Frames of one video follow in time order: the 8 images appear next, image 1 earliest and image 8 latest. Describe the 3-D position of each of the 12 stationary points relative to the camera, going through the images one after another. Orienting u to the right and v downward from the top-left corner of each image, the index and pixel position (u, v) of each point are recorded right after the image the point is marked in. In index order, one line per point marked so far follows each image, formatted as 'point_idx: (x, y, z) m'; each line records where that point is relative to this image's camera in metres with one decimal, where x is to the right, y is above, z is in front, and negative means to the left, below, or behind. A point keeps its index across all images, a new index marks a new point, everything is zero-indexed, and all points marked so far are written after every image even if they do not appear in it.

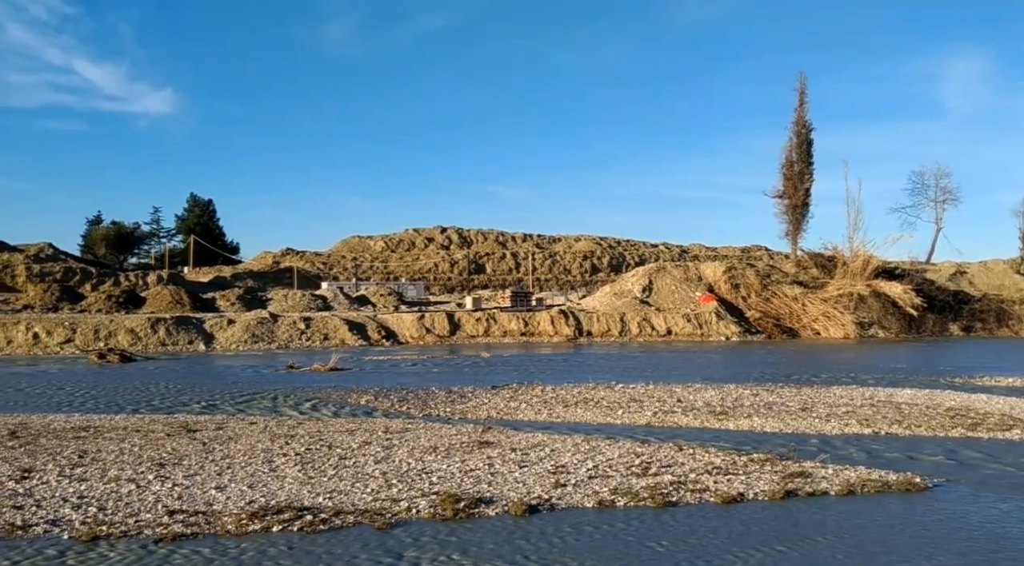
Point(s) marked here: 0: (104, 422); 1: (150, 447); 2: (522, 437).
0: (-8.2, -2.9, +17.1) m
1: (-6.8, -3.1, +15.8) m
2: (+0.3, -3.1, +16.7) m
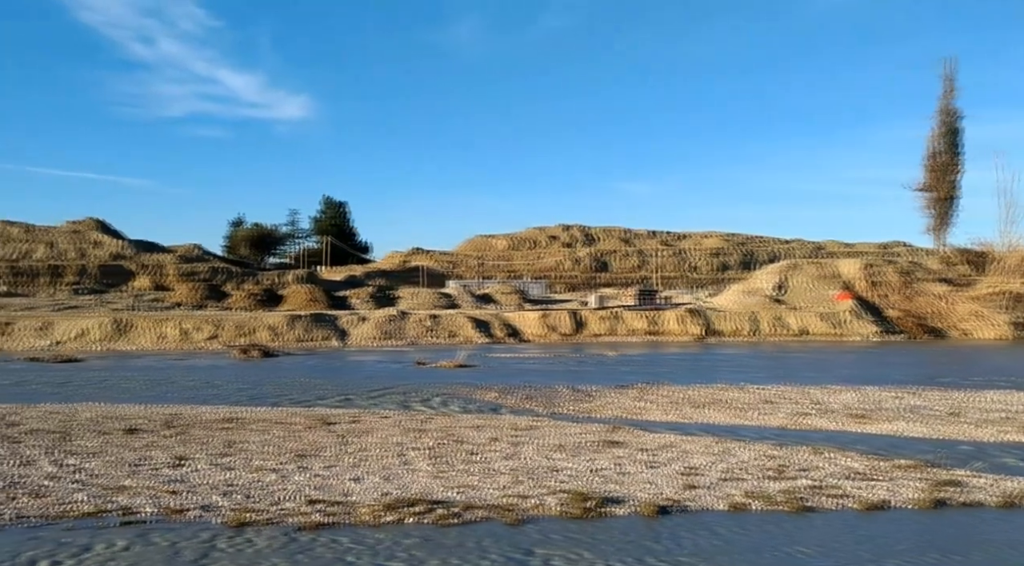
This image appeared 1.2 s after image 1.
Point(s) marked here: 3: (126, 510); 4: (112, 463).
0: (-5.6, -2.8, +18.0) m
1: (-4.3, -3.1, +16.5) m
2: (+2.8, -3.1, +16.5) m
3: (-6.3, -3.7, +13.4) m
4: (-7.2, -3.3, +15.1) m
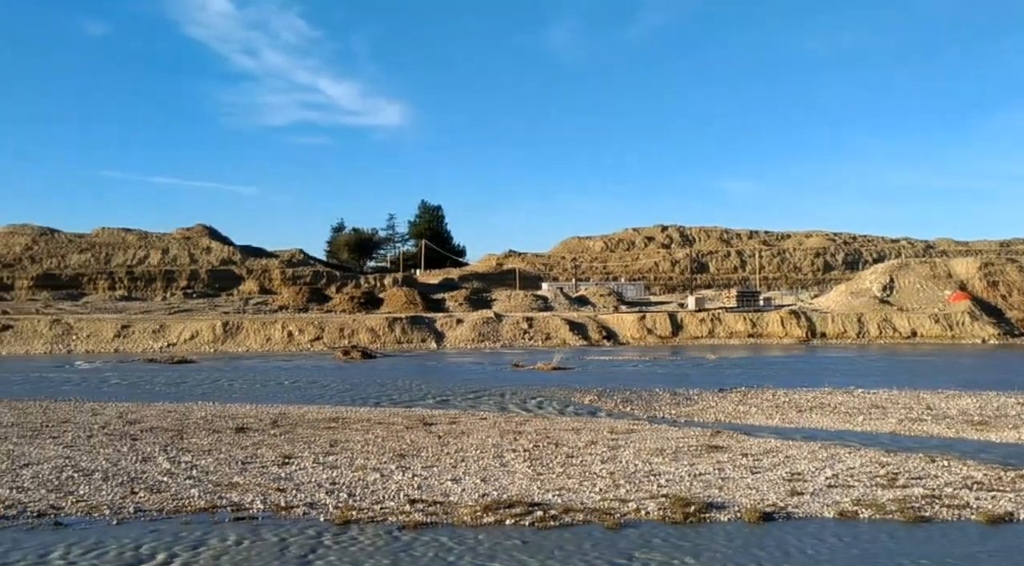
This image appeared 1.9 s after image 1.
0: (-3.5, -2.9, +18.4) m
1: (-2.4, -3.2, +16.8) m
2: (+4.7, -3.1, +16.1) m
3: (-4.6, -3.7, +13.9) m
4: (-5.4, -3.3, +15.6) m
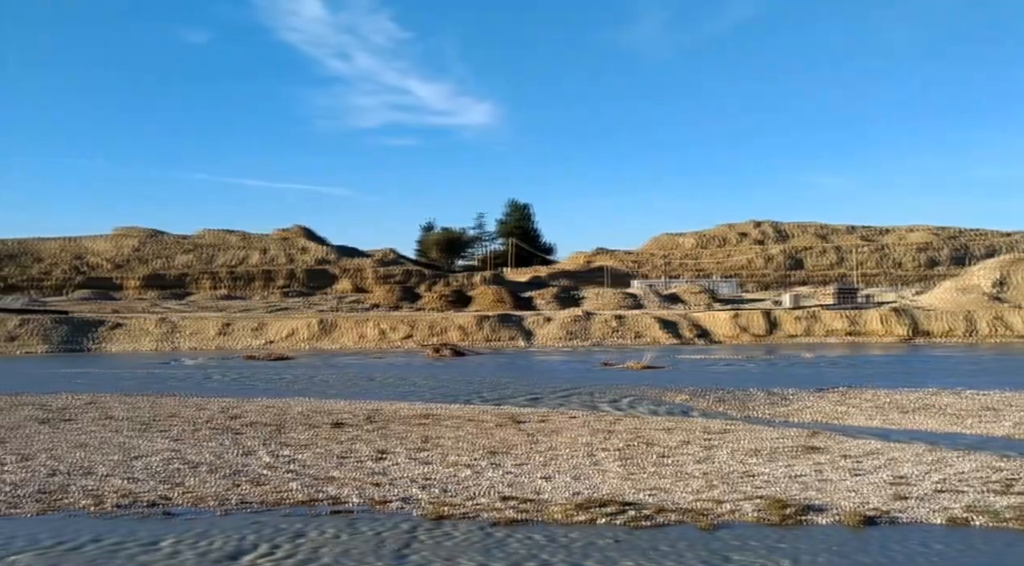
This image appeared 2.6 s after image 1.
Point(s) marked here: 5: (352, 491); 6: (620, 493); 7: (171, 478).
0: (-1.6, -2.9, +18.6) m
1: (-0.6, -3.1, +17.0) m
2: (+6.4, -3.0, +15.6) m
3: (-3.1, -3.7, +14.2) m
4: (-3.7, -3.3, +16.1) m
5: (-2.8, -3.7, +14.6) m
6: (+1.8, -3.6, +14.2) m
7: (-6.1, -3.5, +14.8) m
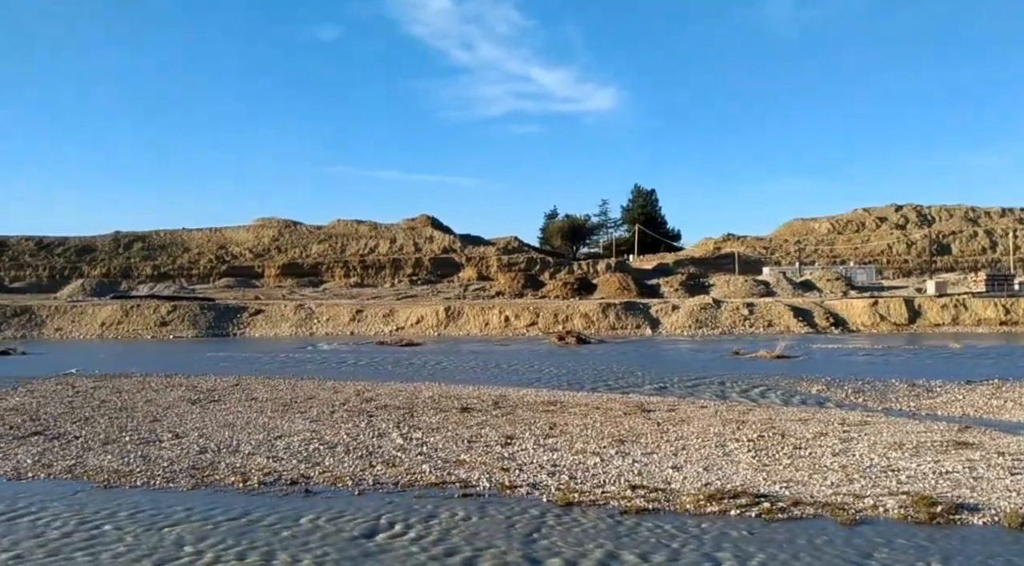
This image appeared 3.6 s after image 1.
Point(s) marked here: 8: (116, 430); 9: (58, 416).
0: (+1.2, -2.6, +18.6) m
1: (+2.0, -2.9, +16.9) m
2: (+8.7, -2.8, +14.7) m
3: (-0.8, -3.5, +14.5) m
4: (-1.2, -3.1, +16.4) m
5: (-0.5, -3.4, +14.8) m
6: (+4.0, -3.4, +13.8) m
7: (-3.7, -3.2, +15.4) m
8: (-7.8, -2.9, +16.4) m
9: (-9.3, -2.7, +17.2) m
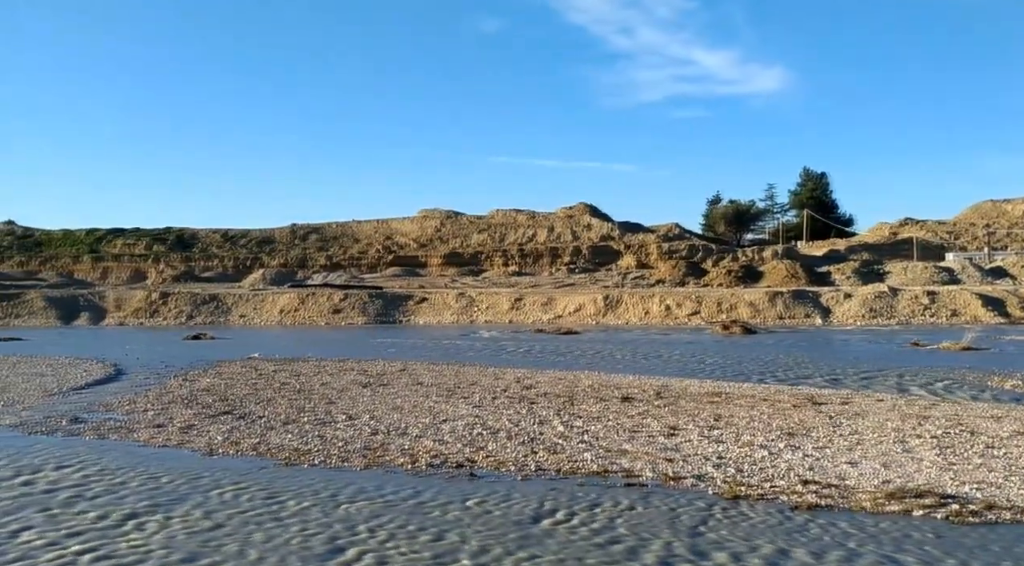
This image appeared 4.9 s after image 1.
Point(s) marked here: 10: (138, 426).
0: (+4.7, -2.3, +18.2) m
1: (+5.1, -2.6, +16.3) m
2: (+11.5, -2.5, +13.0) m
3: (+2.0, -3.3, +14.4) m
4: (+1.9, -2.9, +16.3) m
5: (+2.3, -3.2, +14.7) m
6: (+6.7, -3.2, +13.0) m
7: (-0.7, -3.0, +15.8) m
8: (-4.5, -2.7, +17.4) m
9: (-5.9, -2.5, +18.5) m
10: (-7.3, -2.8, +16.4) m
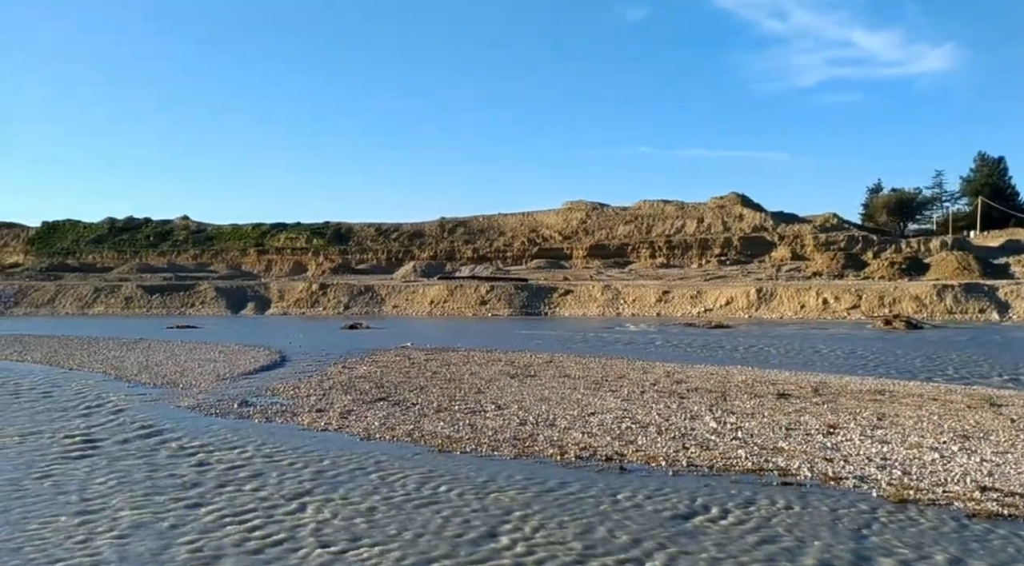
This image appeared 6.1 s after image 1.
0: (+7.8, -2.2, +17.3) m
1: (+8.0, -2.5, +15.4) m
2: (+13.8, -2.4, +11.2) m
3: (+4.6, -3.2, +13.9) m
4: (+4.8, -2.7, +15.8) m
5: (+5.0, -3.1, +14.1) m
6: (+9.0, -3.1, +11.8) m
7: (+2.1, -2.9, +15.7) m
8: (-1.4, -2.5, +17.9) m
9: (-2.7, -2.3, +19.1) m
10: (-4.4, -2.7, +17.3) m
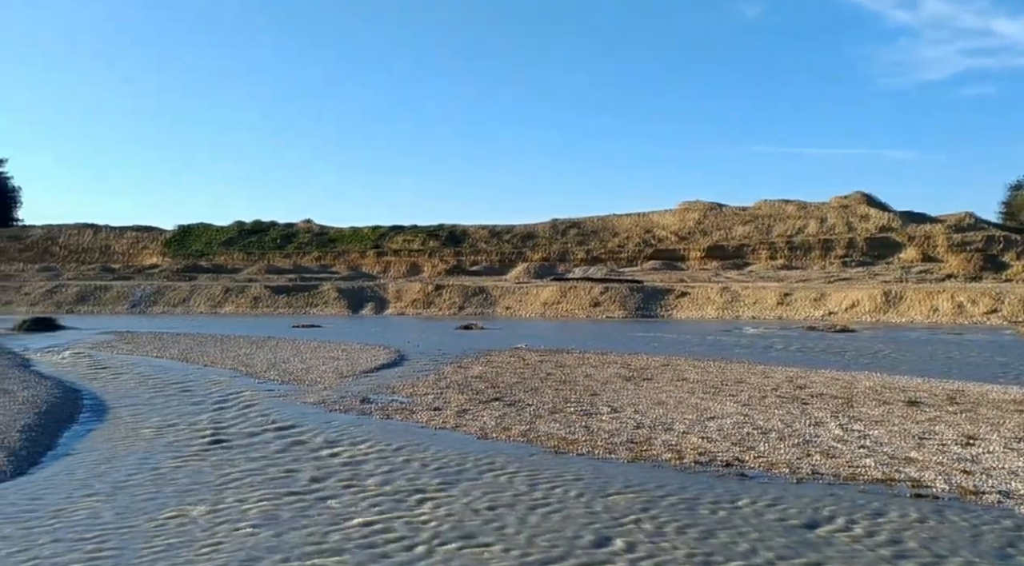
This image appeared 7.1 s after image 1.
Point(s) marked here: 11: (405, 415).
0: (+10.1, -2.2, +16.2) m
1: (+10.0, -2.5, +14.3) m
2: (+15.3, -2.5, +9.5) m
3: (+6.5, -3.2, +13.3) m
4: (+7.0, -2.7, +15.1) m
5: (+6.9, -3.1, +13.4) m
6: (+10.7, -3.1, +10.7) m
7: (+4.3, -2.9, +15.3) m
8: (+1.0, -2.5, +17.9) m
9: (-0.1, -2.4, +19.3) m
10: (-2.0, -2.7, +17.6) m
11: (-2.2, -2.8, +17.3) m
